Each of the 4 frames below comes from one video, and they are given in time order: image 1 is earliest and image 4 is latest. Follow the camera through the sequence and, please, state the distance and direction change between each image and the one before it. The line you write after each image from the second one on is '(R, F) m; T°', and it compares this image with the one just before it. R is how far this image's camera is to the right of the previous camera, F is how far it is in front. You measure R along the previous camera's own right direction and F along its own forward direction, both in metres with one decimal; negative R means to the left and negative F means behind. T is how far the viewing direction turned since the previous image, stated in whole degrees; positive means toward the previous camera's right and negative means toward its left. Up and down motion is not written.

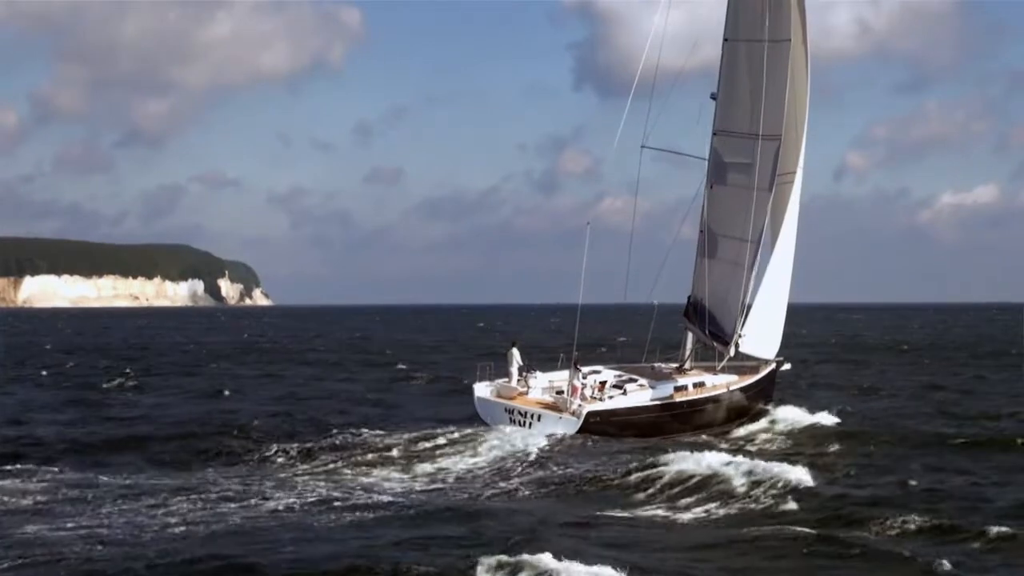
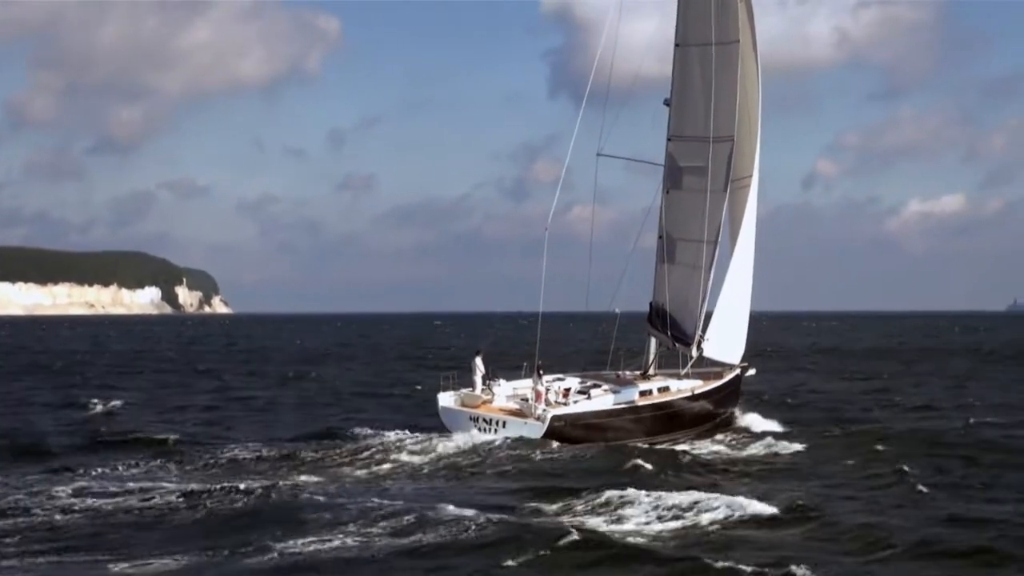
(+0.4, +0.9) m; +2°
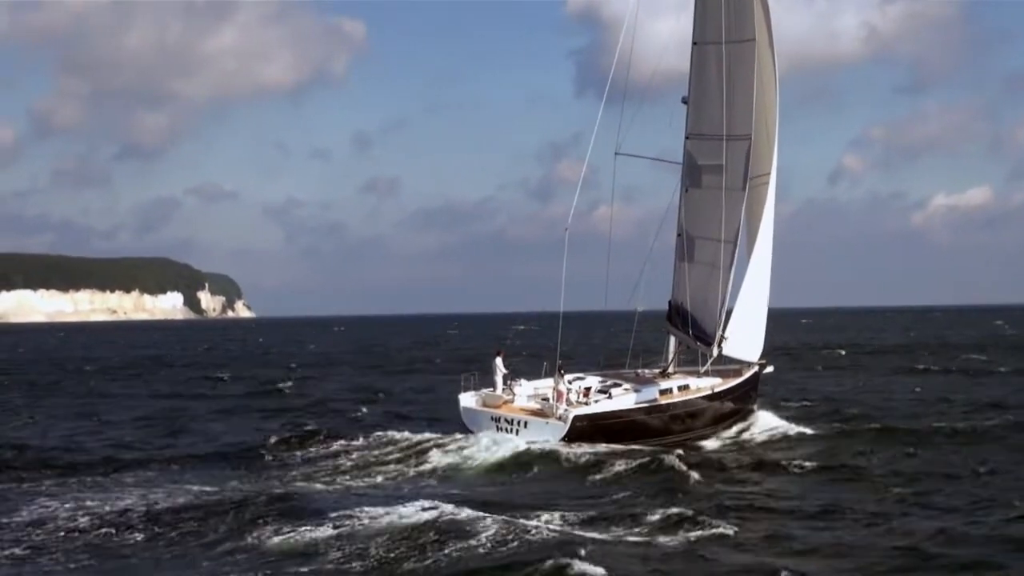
(+0.2, +0.2) m; -1°
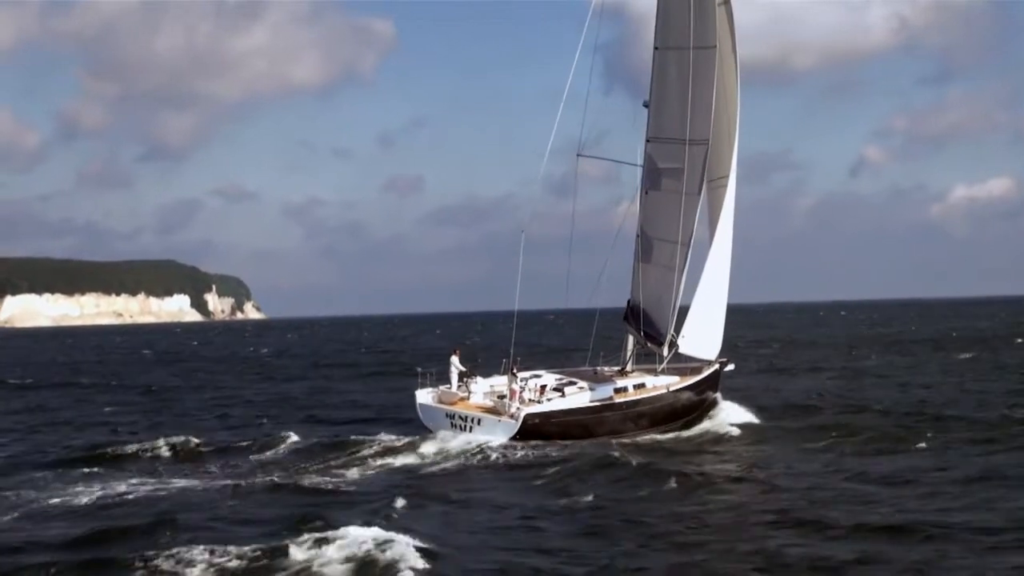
(+1.4, -0.8) m; -1°
